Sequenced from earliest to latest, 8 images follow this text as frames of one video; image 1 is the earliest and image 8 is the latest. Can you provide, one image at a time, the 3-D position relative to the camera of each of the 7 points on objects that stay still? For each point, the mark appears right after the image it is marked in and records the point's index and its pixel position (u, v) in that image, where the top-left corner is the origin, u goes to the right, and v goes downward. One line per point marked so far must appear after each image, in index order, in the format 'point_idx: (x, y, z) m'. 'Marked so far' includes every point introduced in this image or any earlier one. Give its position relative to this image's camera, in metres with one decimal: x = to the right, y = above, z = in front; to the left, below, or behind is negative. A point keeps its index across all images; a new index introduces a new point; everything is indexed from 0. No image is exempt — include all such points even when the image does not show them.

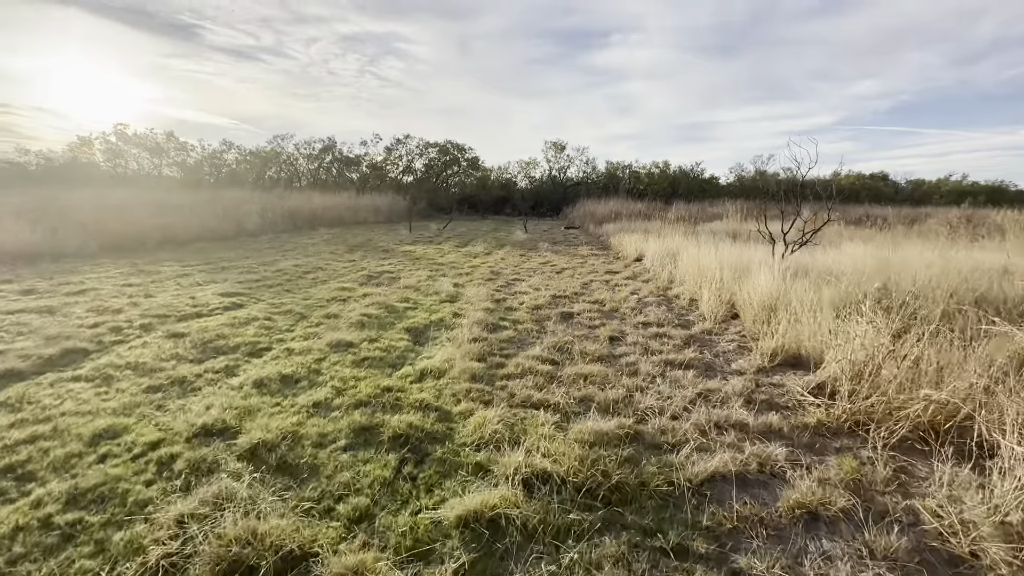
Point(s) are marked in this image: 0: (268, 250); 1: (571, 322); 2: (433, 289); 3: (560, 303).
0: (-6.6, +1.0, +12.6) m
1: (+0.7, -0.4, +5.6) m
2: (-1.3, 0.0, +7.4) m
3: (+0.7, -0.2, +6.5) m
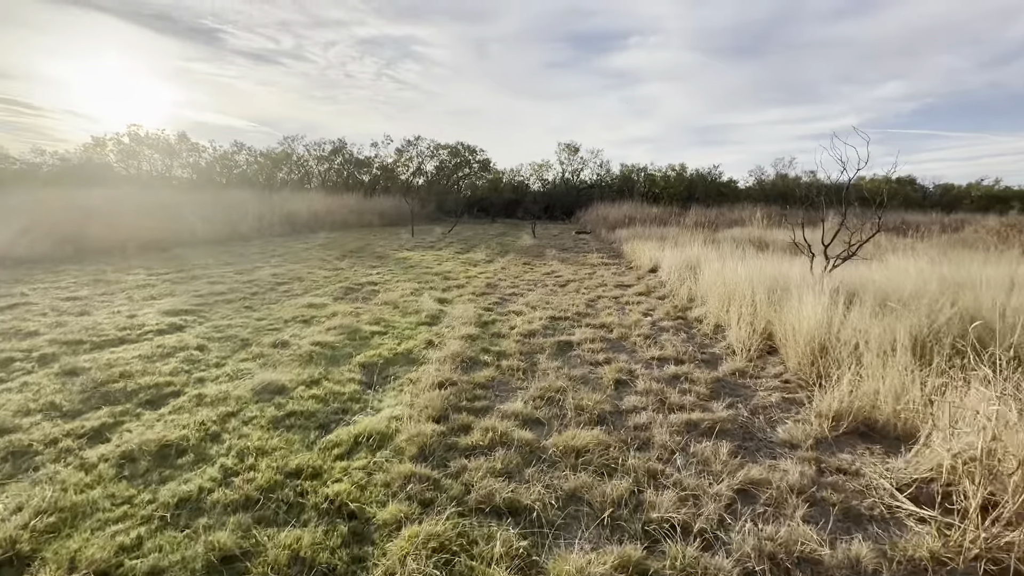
0: (-6.5, +0.8, +11.8) m
1: (+0.6, -0.7, +4.6) m
2: (-1.4, -0.3, +6.4) m
3: (+0.5, -0.5, +5.5) m
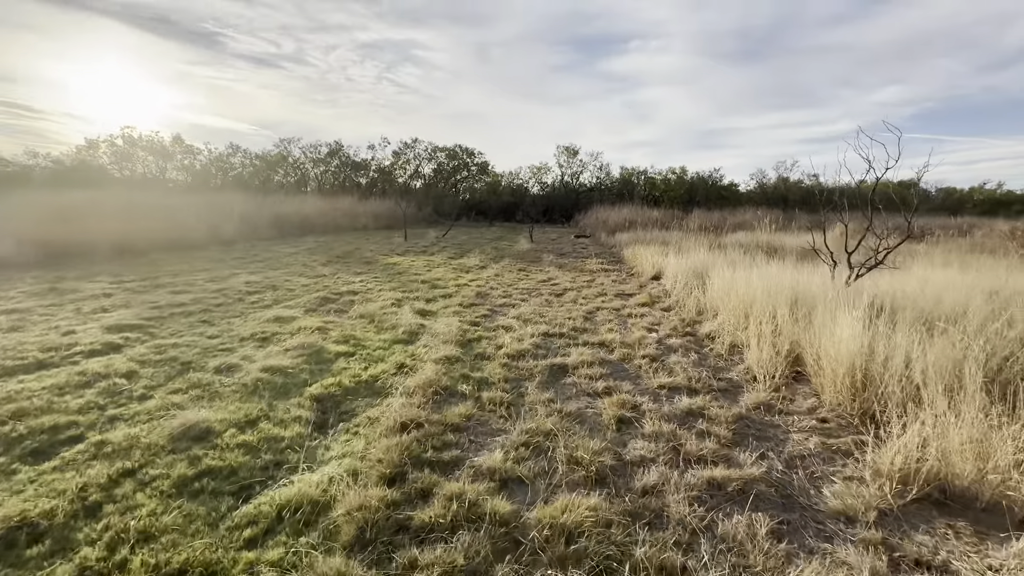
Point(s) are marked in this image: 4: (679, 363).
0: (-6.7, +0.6, +11.2) m
1: (+0.4, -0.8, +3.9) m
2: (-1.5, -0.4, +5.7) m
3: (+0.4, -0.7, +4.8) m
4: (+1.6, -0.7, +4.4) m
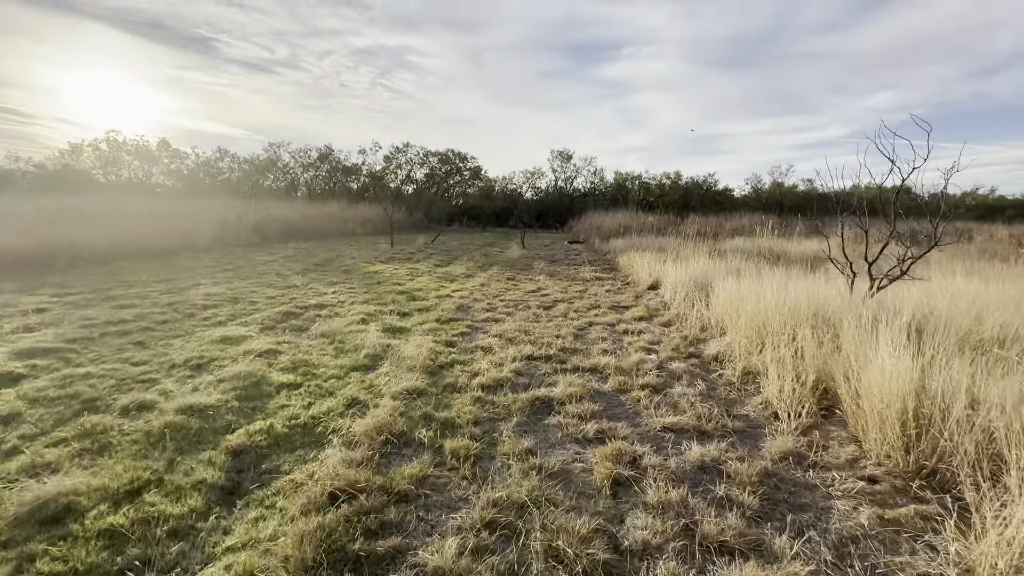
0: (-7.0, +0.4, +10.4) m
1: (+0.2, -1.0, +3.2) m
2: (-1.7, -0.6, +5.0) m
3: (+0.2, -0.8, +4.1) m
4: (+1.4, -0.9, +3.8) m
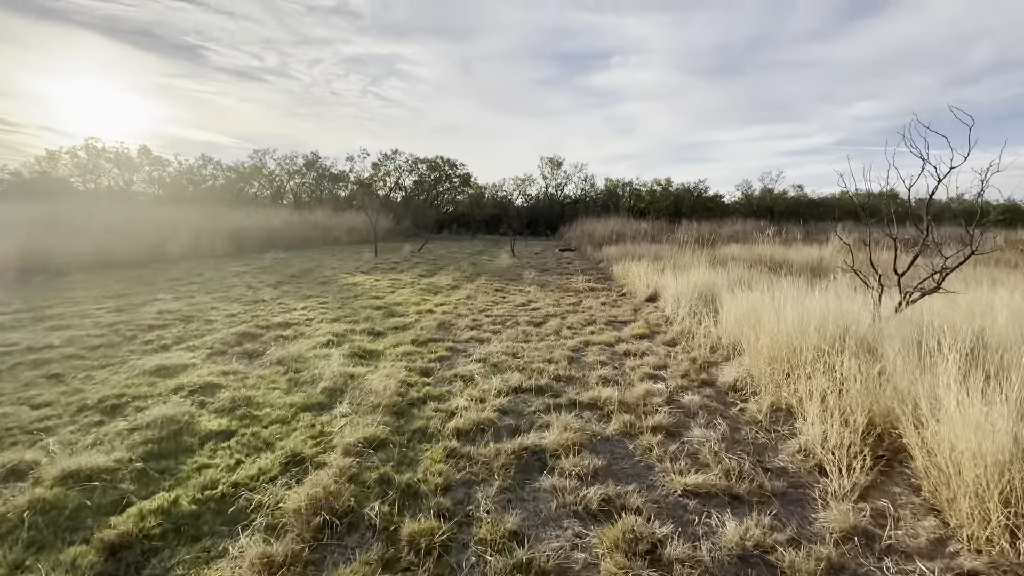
0: (-7.2, +0.1, +9.6) m
1: (+0.1, -1.1, +2.5) m
2: (-1.8, -0.8, +4.3) m
3: (+0.1, -1.0, +3.4) m
4: (+1.3, -1.0, +3.1) m
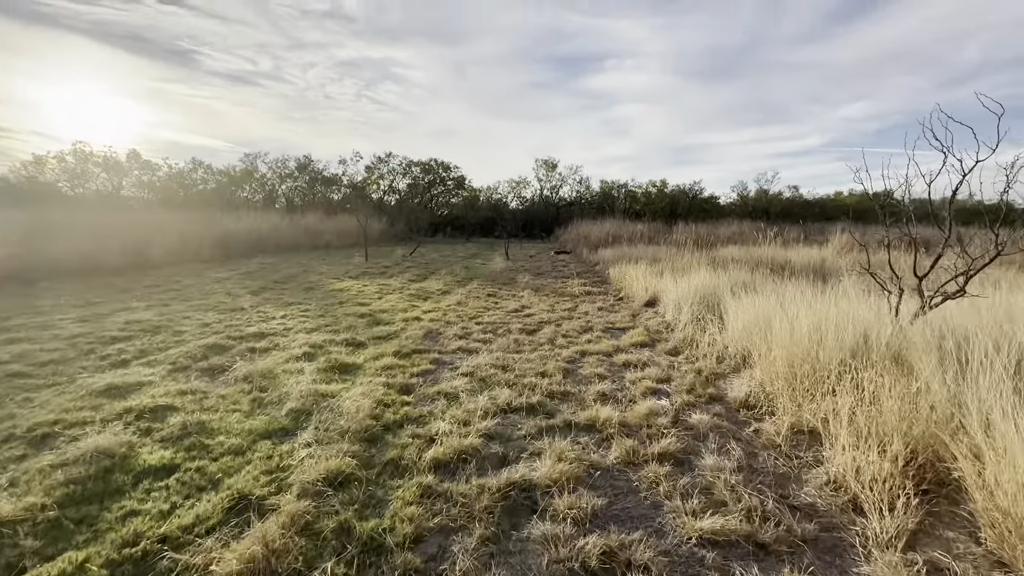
0: (-7.3, -0.1, +9.1) m
1: (0.0, -1.2, +2.1) m
2: (-1.9, -0.9, +3.9) m
3: (0.0, -1.0, +3.0) m
4: (+1.2, -1.1, +2.7) m
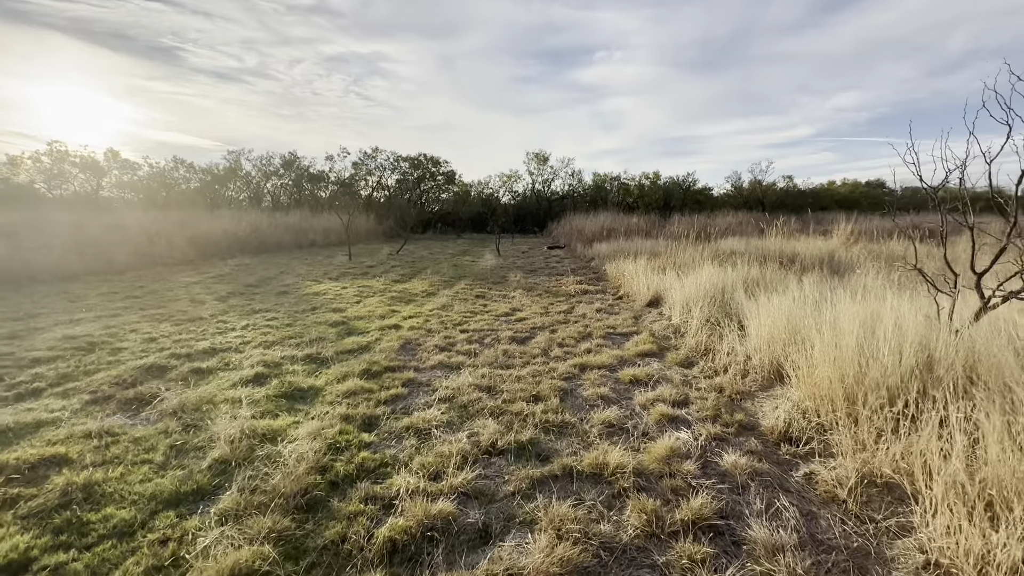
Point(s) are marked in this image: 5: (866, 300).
0: (-7.5, -0.2, +8.3) m
1: (0.0, -1.2, +1.4) m
2: (-2.0, -1.0, +3.1) m
3: (-0.1, -1.1, +2.3) m
4: (+1.2, -1.1, +2.0) m
5: (+3.6, -0.1, +4.7) m
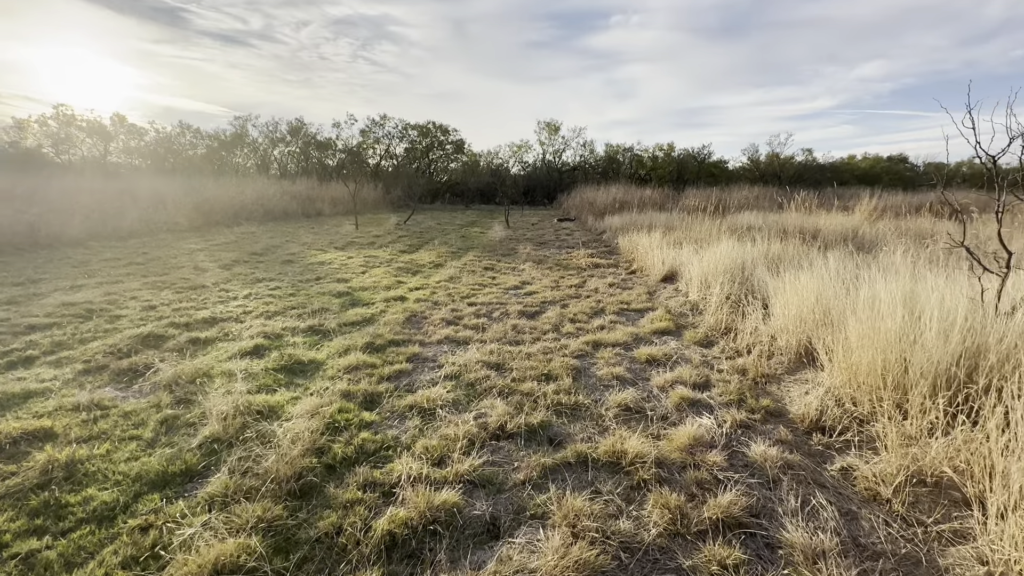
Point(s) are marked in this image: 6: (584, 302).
0: (-7.4, +0.4, +8.2) m
1: (0.0, -1.2, +1.2) m
2: (-2.0, -0.8, +3.0) m
3: (0.0, -1.0, +2.1) m
4: (+1.2, -1.0, +1.8) m
5: (+3.7, +0.1, +4.4) m
6: (+0.9, -0.2, +5.9) m
